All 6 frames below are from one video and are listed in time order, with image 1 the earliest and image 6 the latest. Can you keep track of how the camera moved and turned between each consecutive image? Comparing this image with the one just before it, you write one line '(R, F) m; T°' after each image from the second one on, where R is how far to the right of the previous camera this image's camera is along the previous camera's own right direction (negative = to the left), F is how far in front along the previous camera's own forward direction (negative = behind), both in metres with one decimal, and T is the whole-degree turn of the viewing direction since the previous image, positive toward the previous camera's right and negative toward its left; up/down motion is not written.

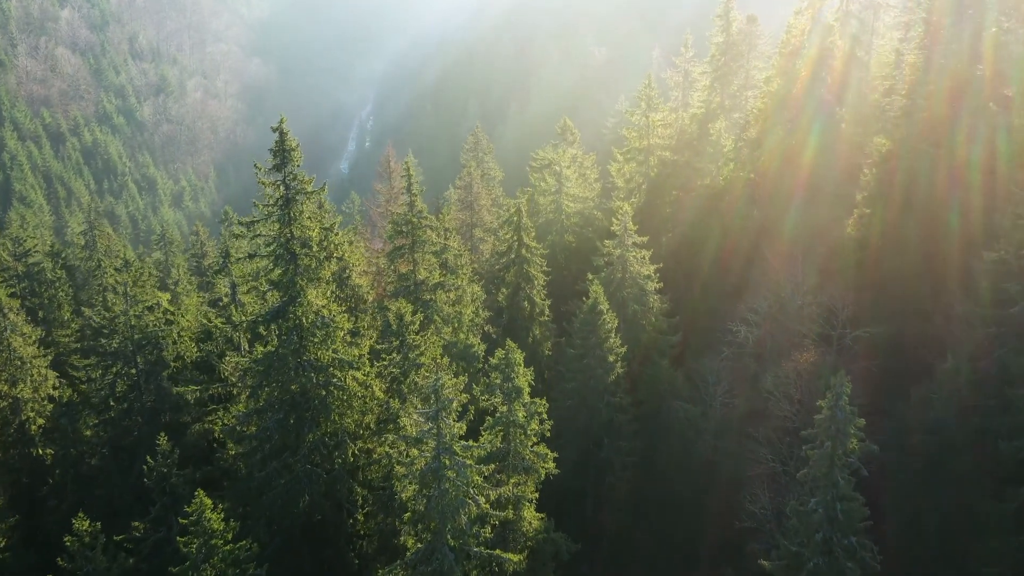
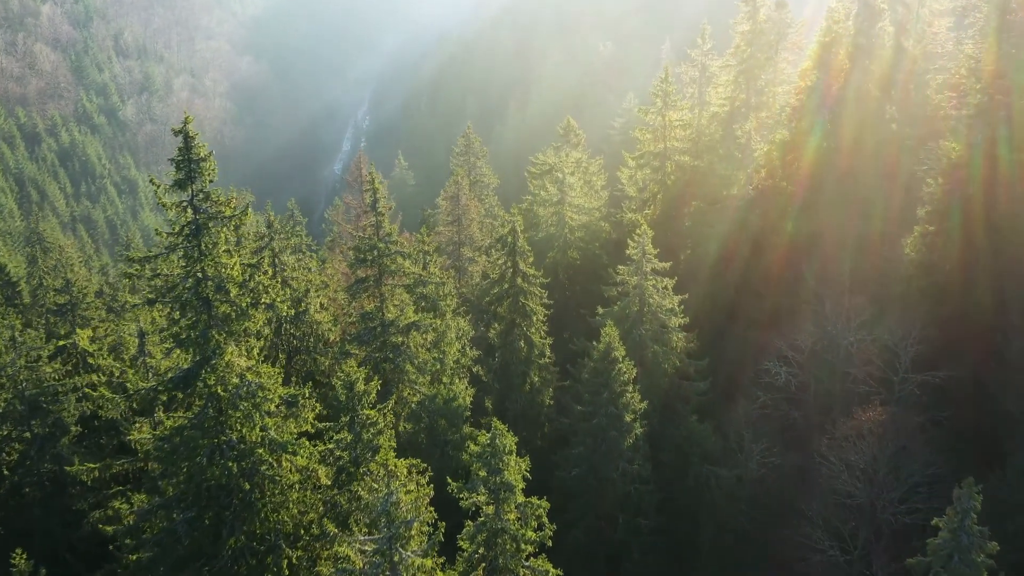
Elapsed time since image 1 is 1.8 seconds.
(+0.2, +4.6) m; 0°
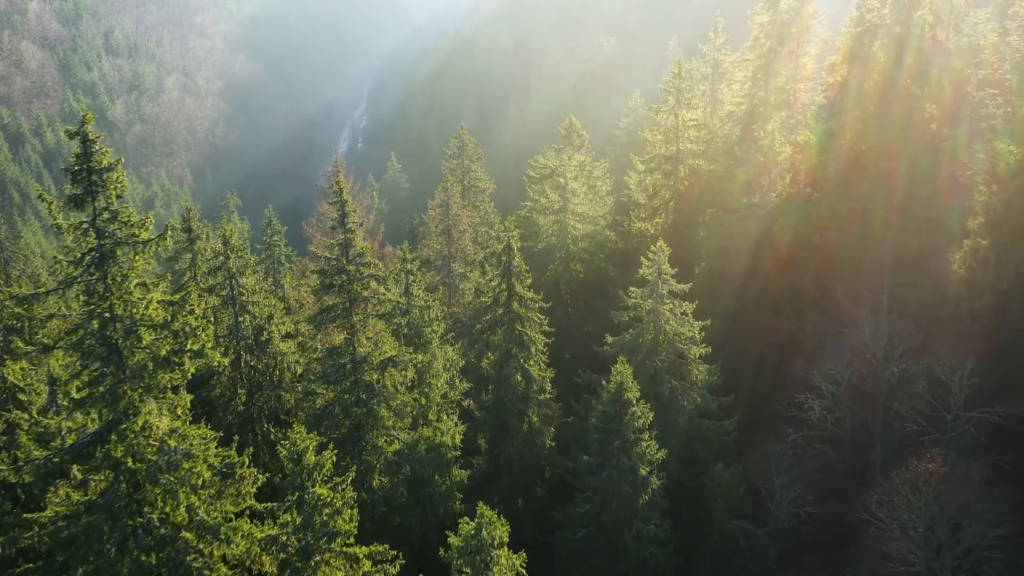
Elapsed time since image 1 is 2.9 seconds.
(+0.1, +2.8) m; 0°
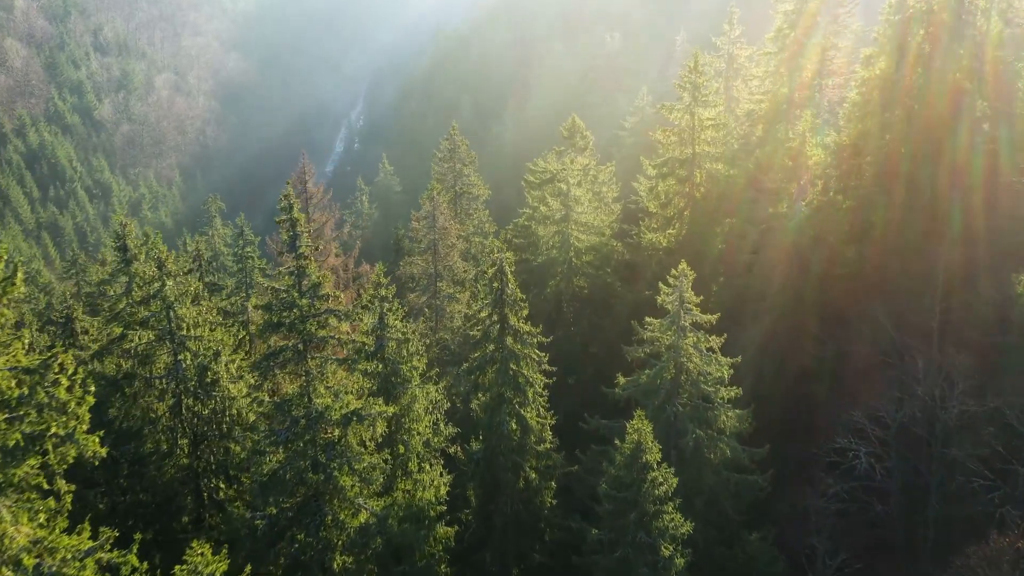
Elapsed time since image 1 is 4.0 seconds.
(+0.1, +2.9) m; 0°
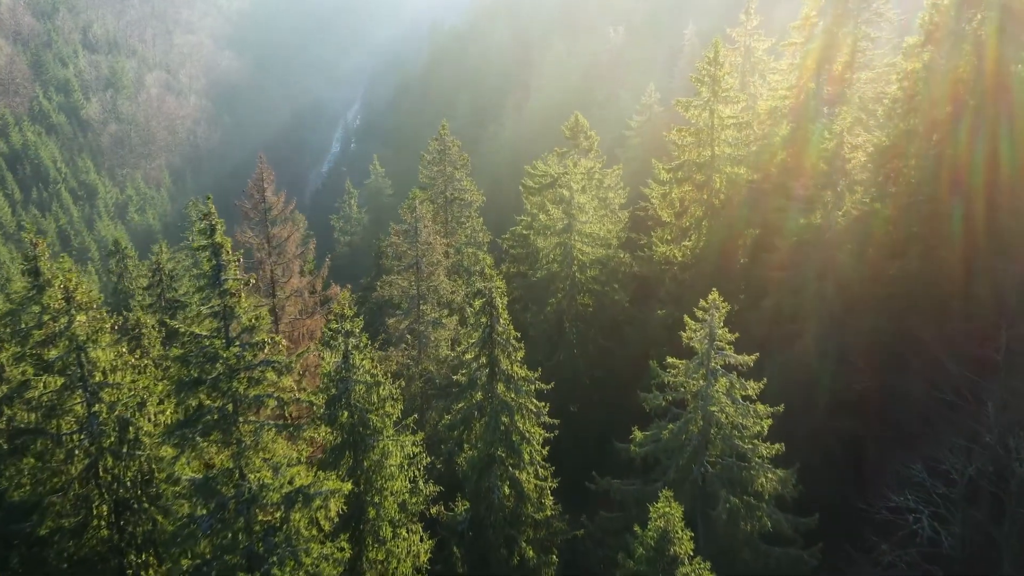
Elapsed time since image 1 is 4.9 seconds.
(+0.1, +2.8) m; 0°
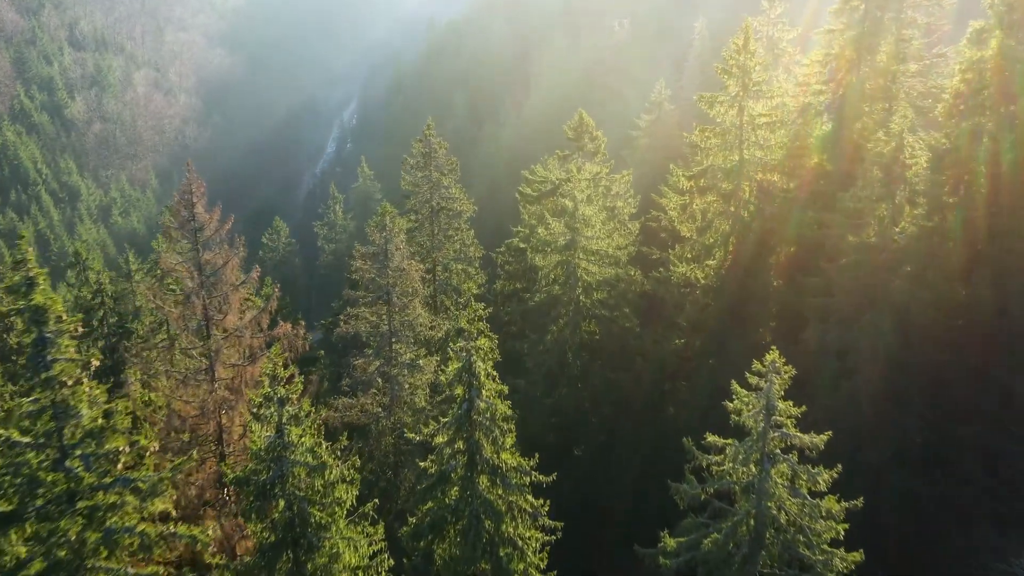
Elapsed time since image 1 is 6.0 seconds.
(+0.2, +3.2) m; 0°
